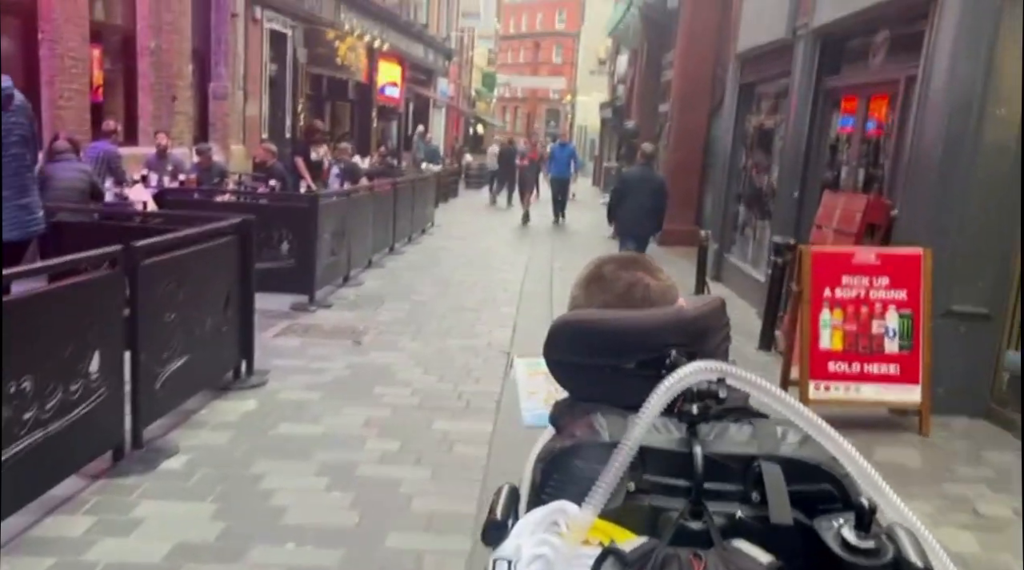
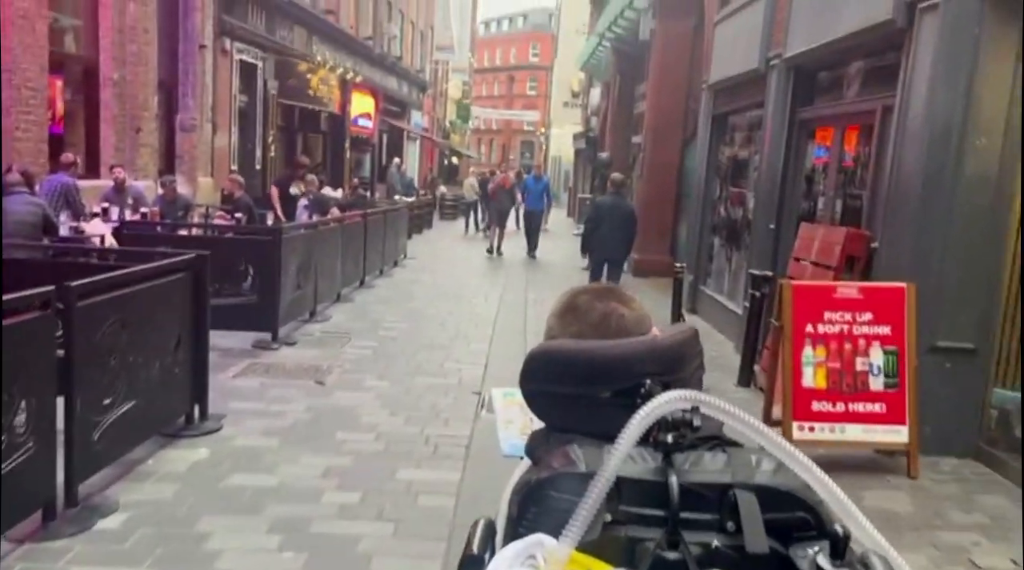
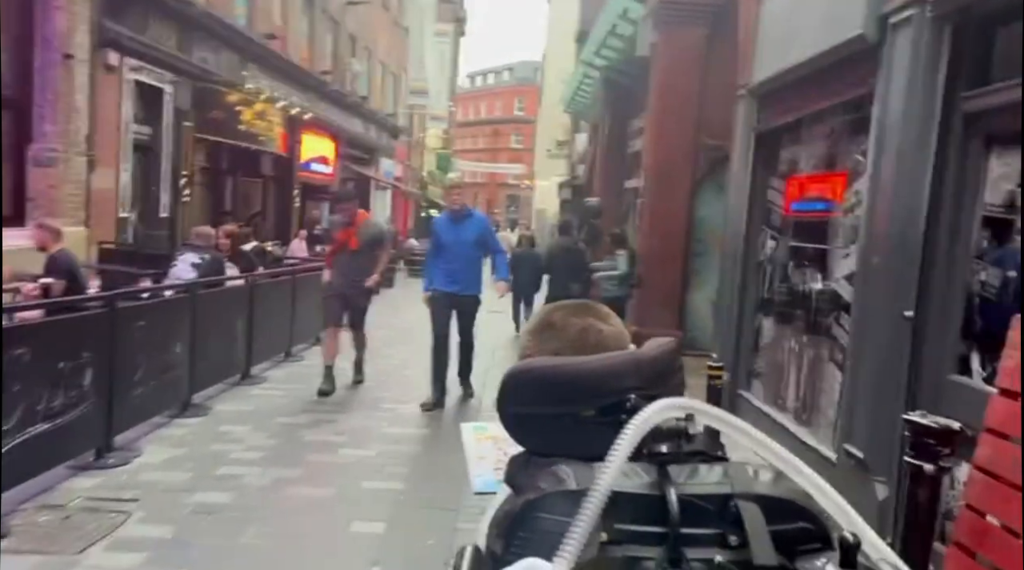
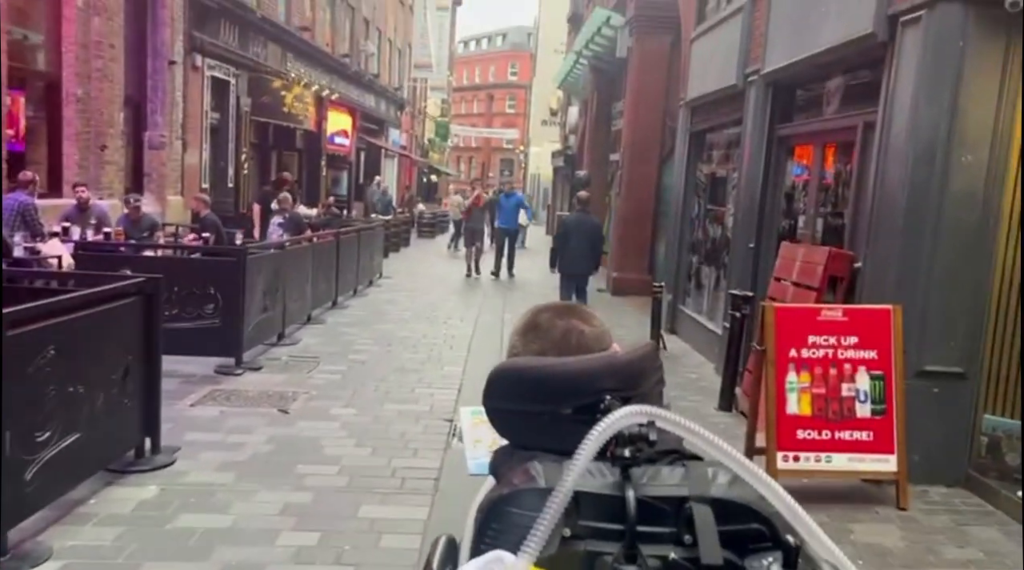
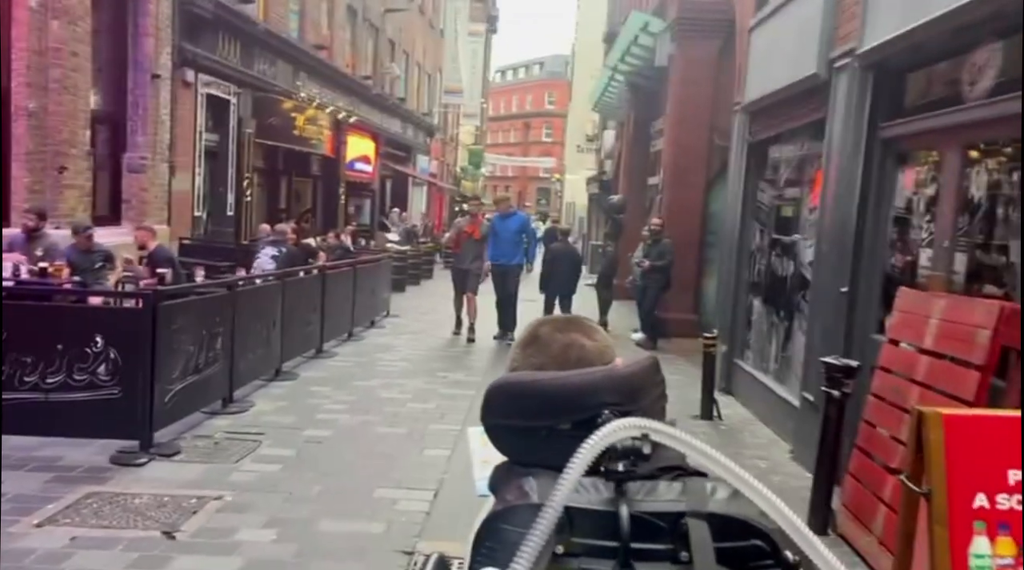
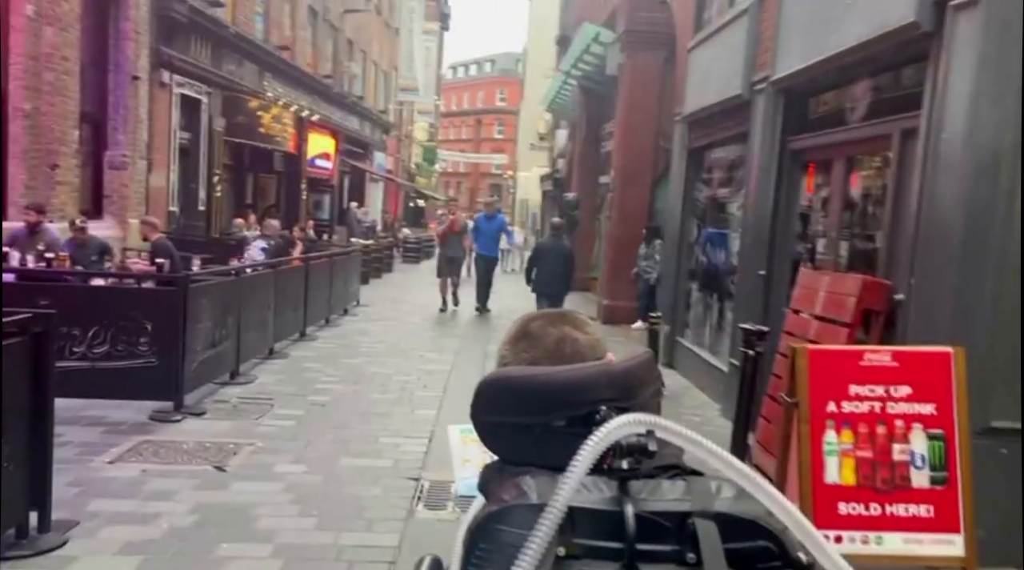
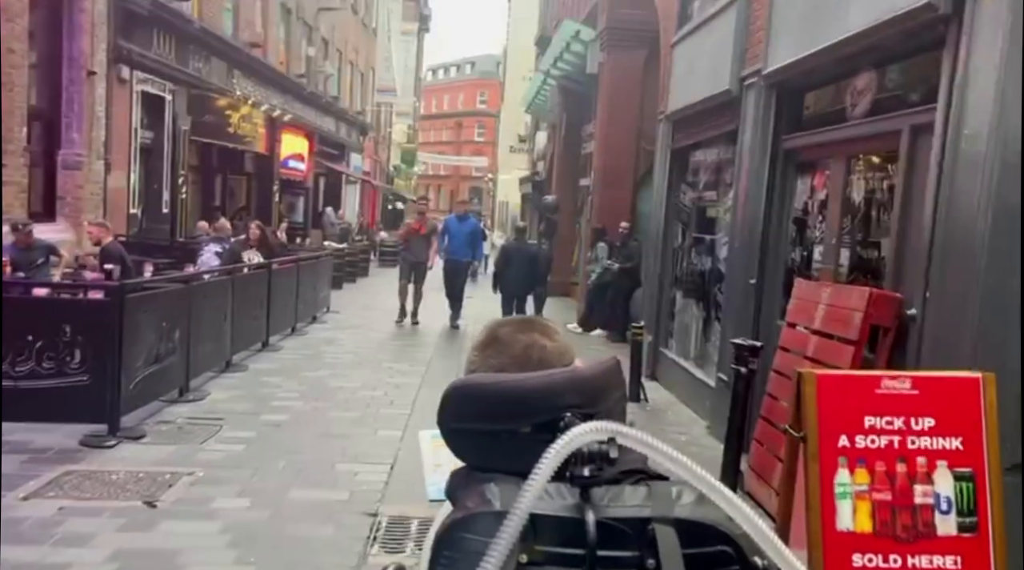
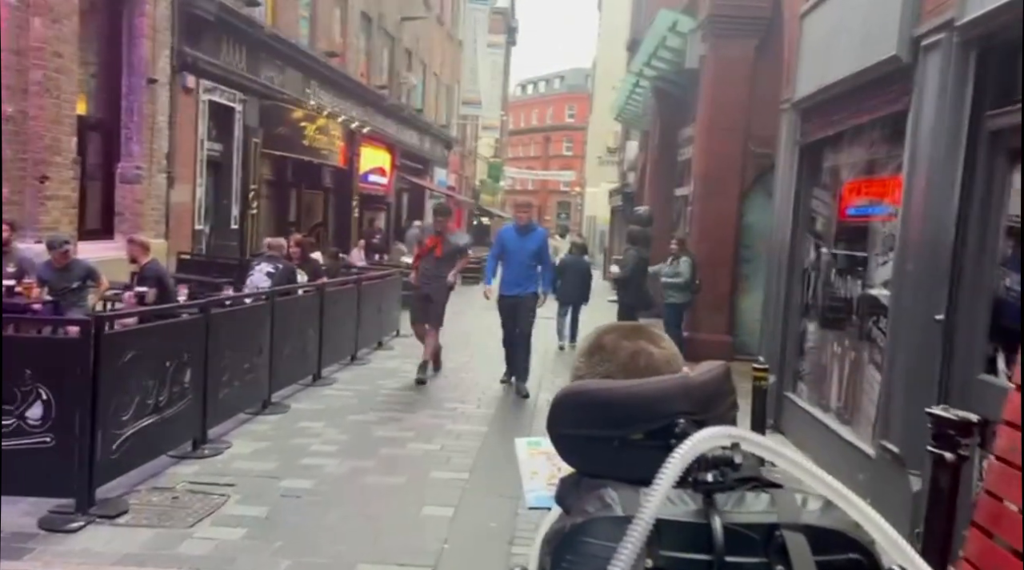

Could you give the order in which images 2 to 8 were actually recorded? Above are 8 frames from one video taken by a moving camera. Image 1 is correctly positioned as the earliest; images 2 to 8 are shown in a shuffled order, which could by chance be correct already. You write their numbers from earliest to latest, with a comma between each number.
2, 4, 6, 7, 5, 8, 3
